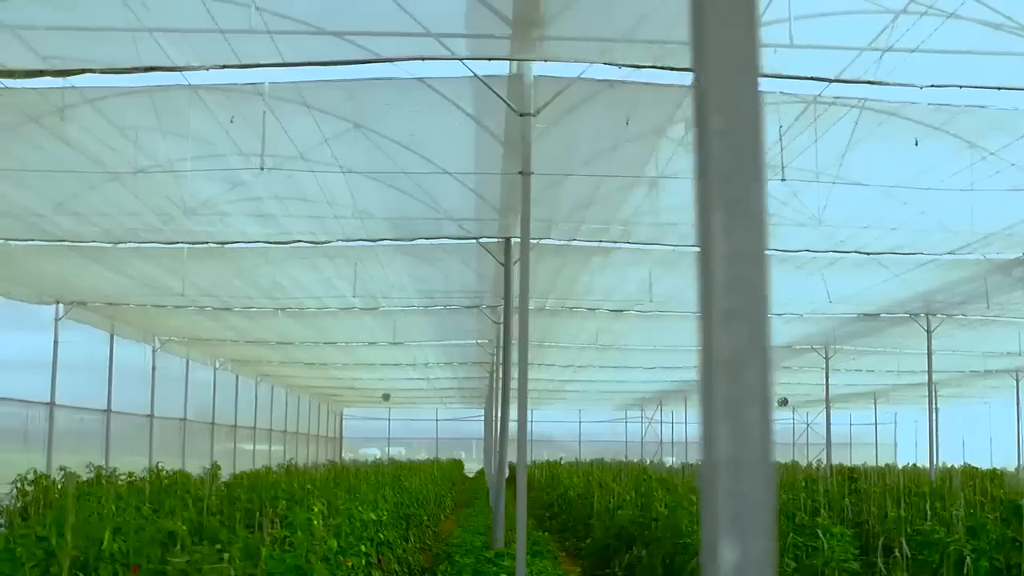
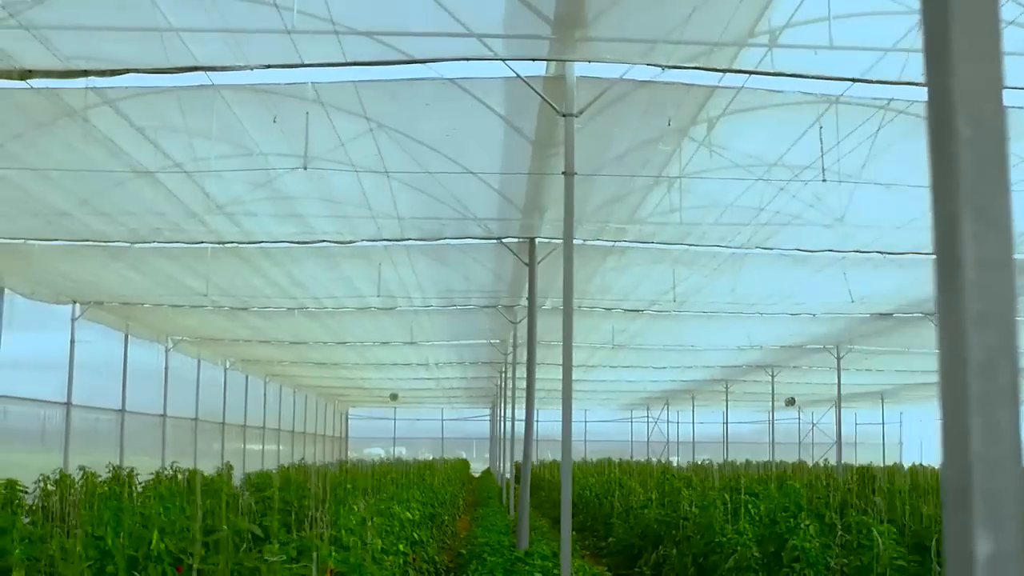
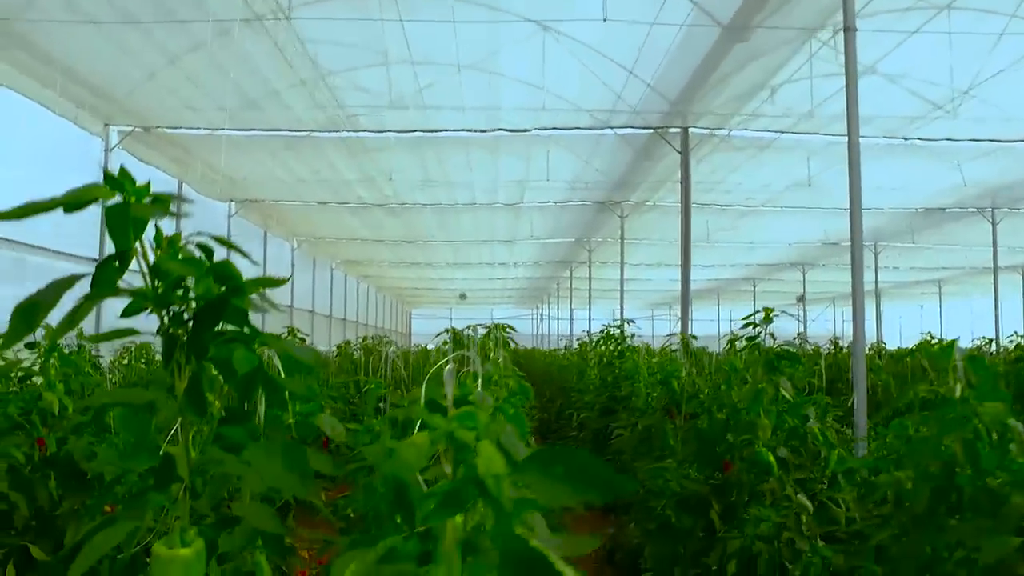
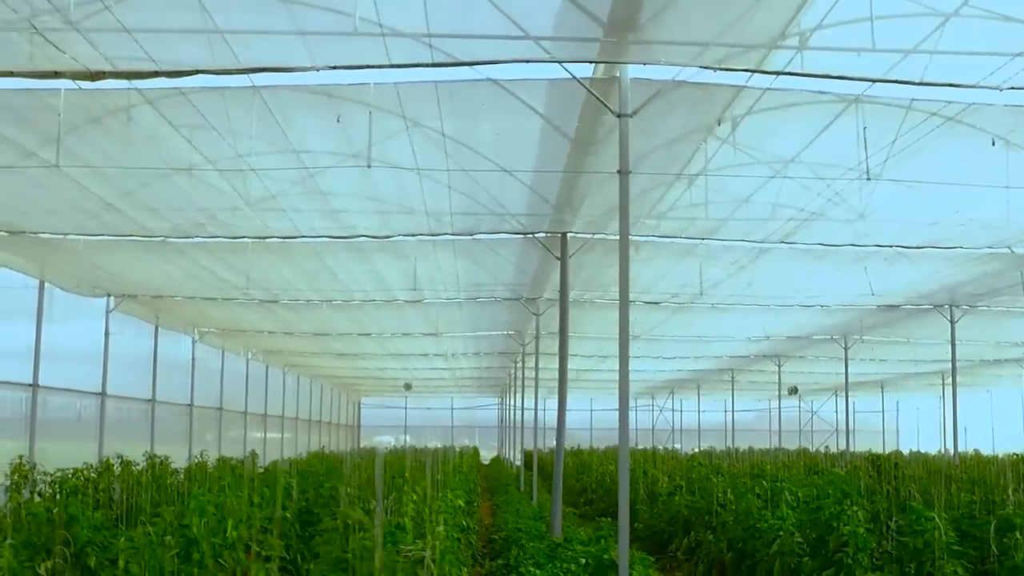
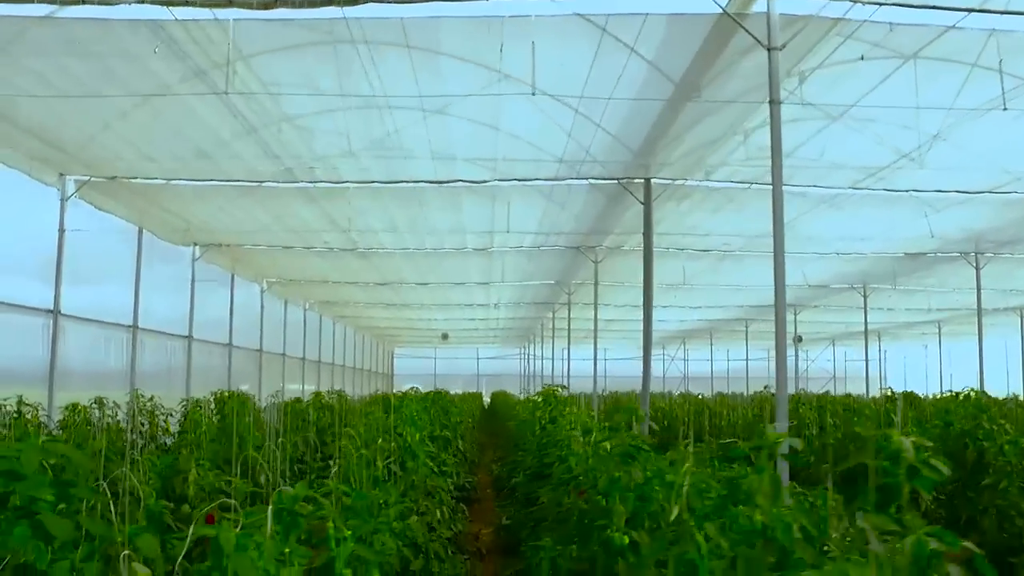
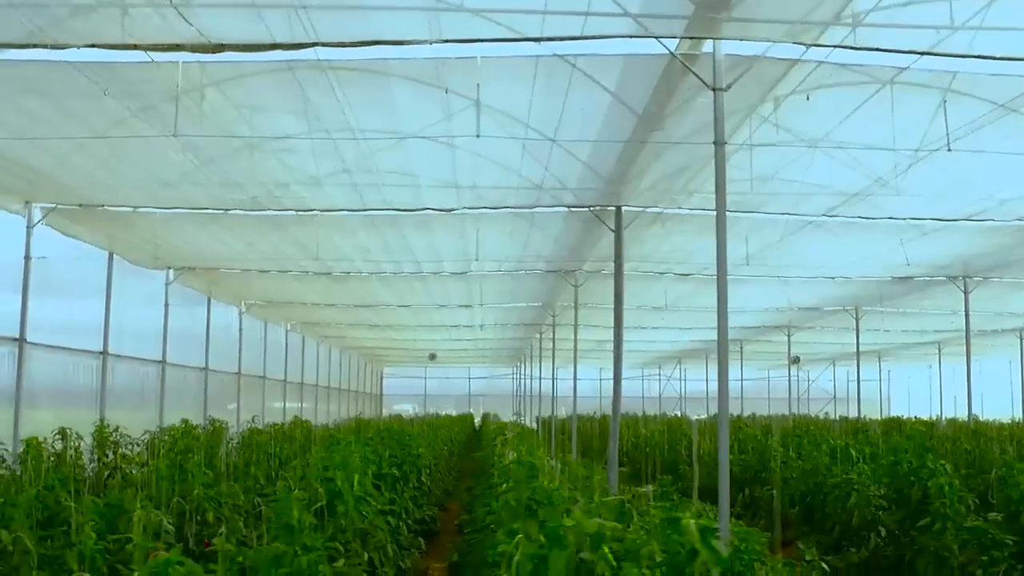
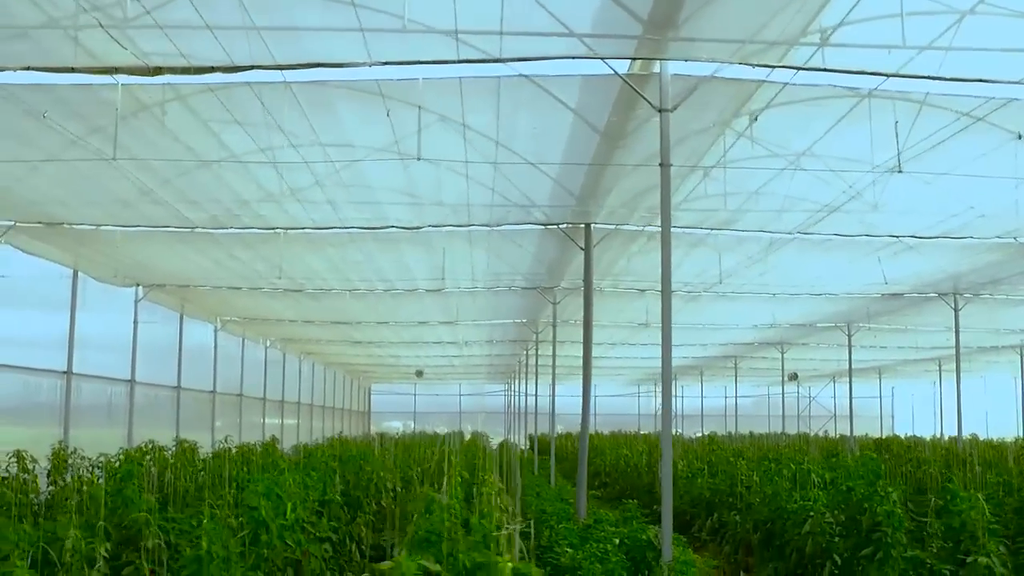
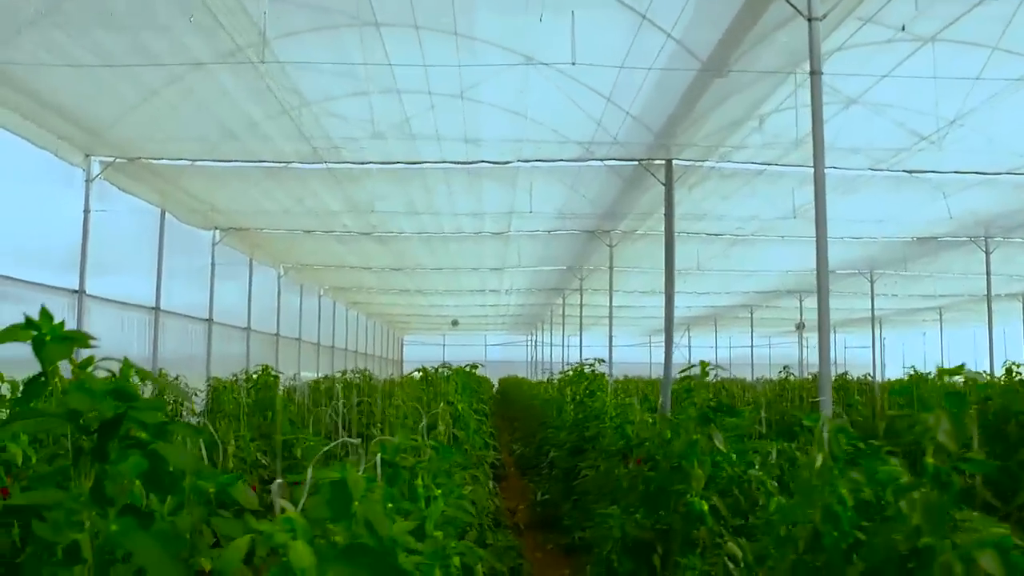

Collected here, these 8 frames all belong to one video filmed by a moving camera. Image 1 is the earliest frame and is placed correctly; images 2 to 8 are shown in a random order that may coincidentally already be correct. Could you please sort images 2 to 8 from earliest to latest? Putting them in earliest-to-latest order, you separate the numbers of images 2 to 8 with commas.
2, 4, 7, 6, 5, 8, 3
